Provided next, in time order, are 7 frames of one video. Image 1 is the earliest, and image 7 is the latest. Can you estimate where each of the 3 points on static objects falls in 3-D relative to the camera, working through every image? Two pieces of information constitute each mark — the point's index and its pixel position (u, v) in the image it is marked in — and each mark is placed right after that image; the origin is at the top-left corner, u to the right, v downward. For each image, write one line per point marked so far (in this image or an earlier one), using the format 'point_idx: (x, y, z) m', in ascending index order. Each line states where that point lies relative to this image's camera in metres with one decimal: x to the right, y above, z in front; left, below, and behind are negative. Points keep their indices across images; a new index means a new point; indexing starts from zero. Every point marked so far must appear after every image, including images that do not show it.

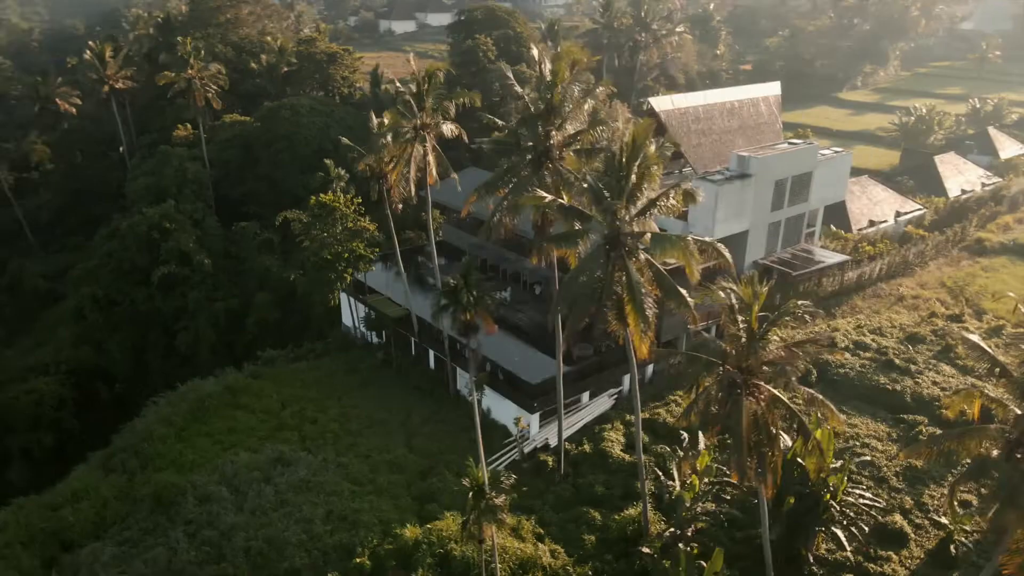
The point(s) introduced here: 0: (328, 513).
0: (-4.5, -5.6, +18.8) m
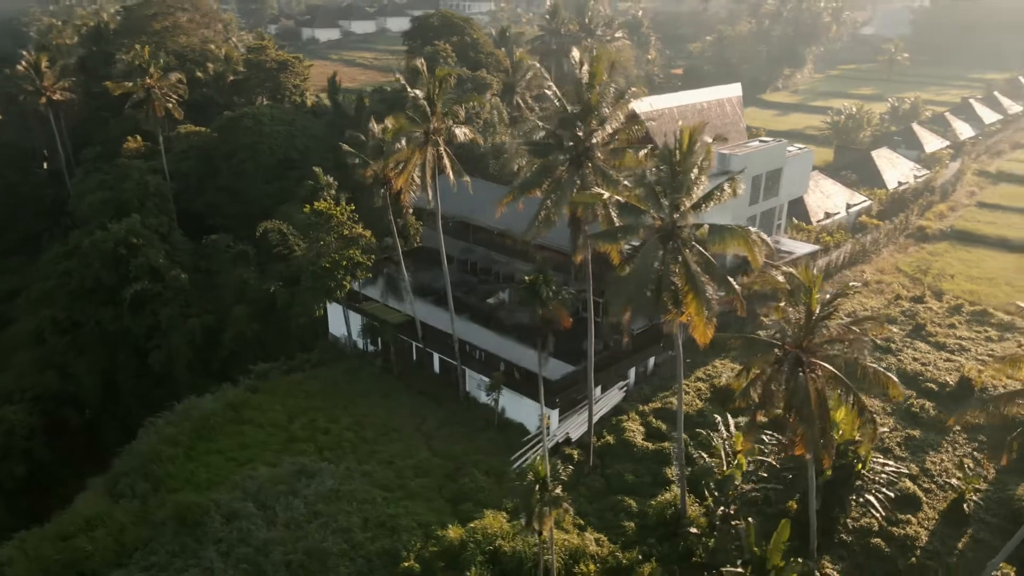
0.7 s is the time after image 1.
0: (-3.6, -5.8, +18.7) m
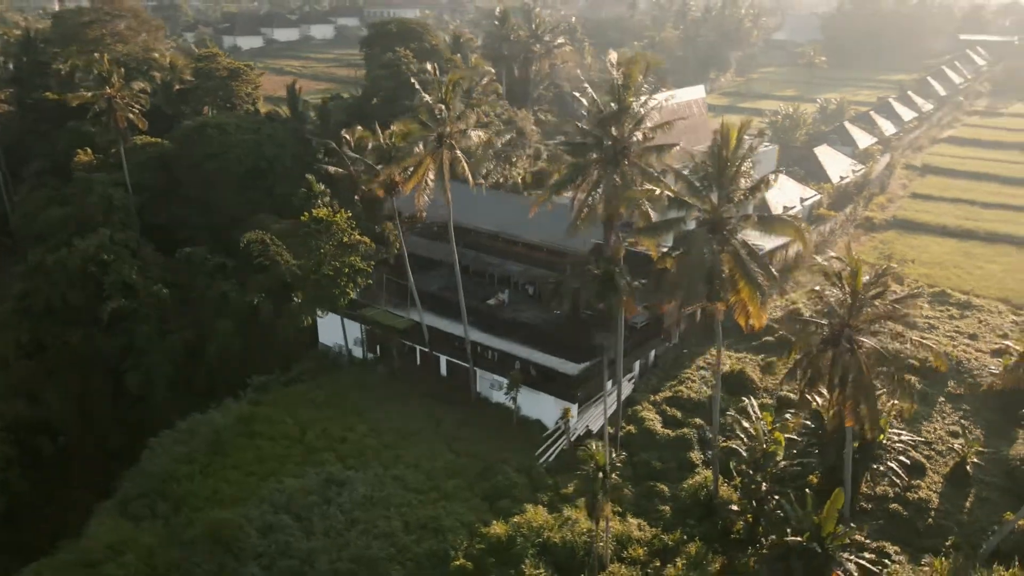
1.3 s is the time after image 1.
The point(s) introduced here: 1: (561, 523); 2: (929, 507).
0: (-2.6, -5.9, +18.7) m
1: (+1.2, -5.7, +18.2) m
2: (+10.2, -5.4, +18.4) m
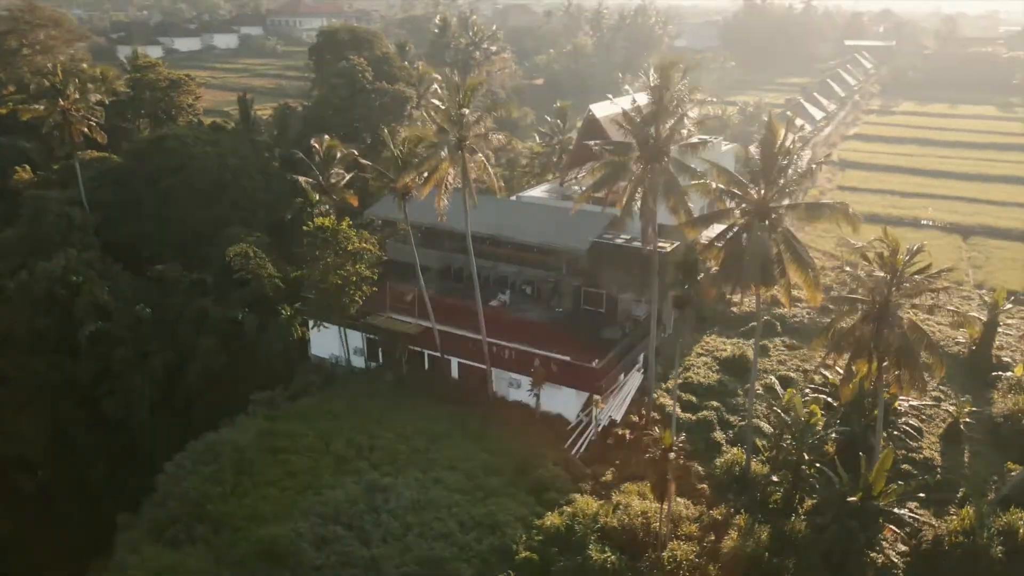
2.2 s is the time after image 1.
0: (-1.3, -5.9, +18.9) m
1: (+2.6, -5.6, +19.0) m
2: (+11.5, -4.8, +20.3) m
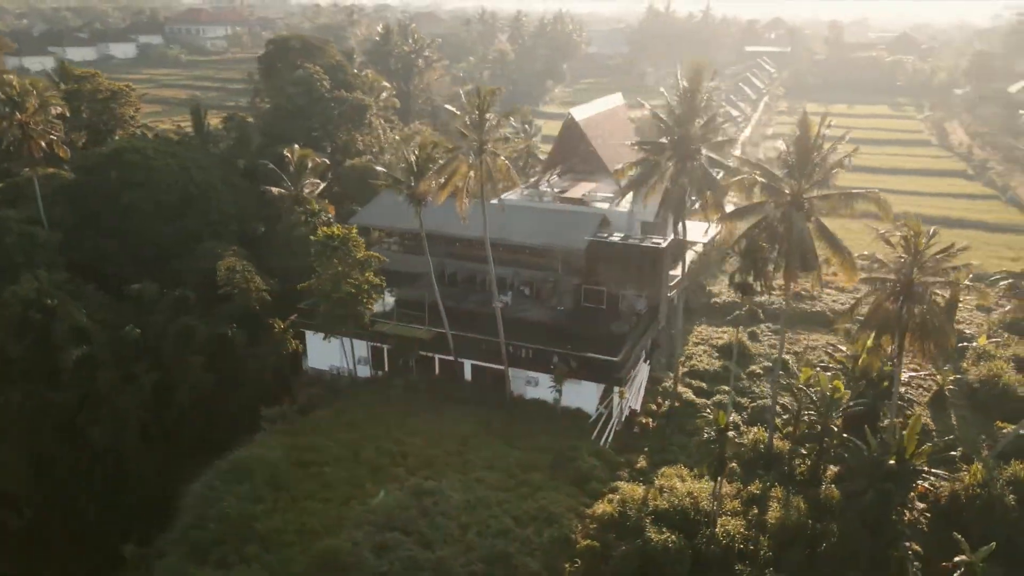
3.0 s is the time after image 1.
0: (+0.1, -5.9, +19.2) m
1: (+3.9, -5.4, +19.8) m
2: (+12.5, -4.2, +22.3) m
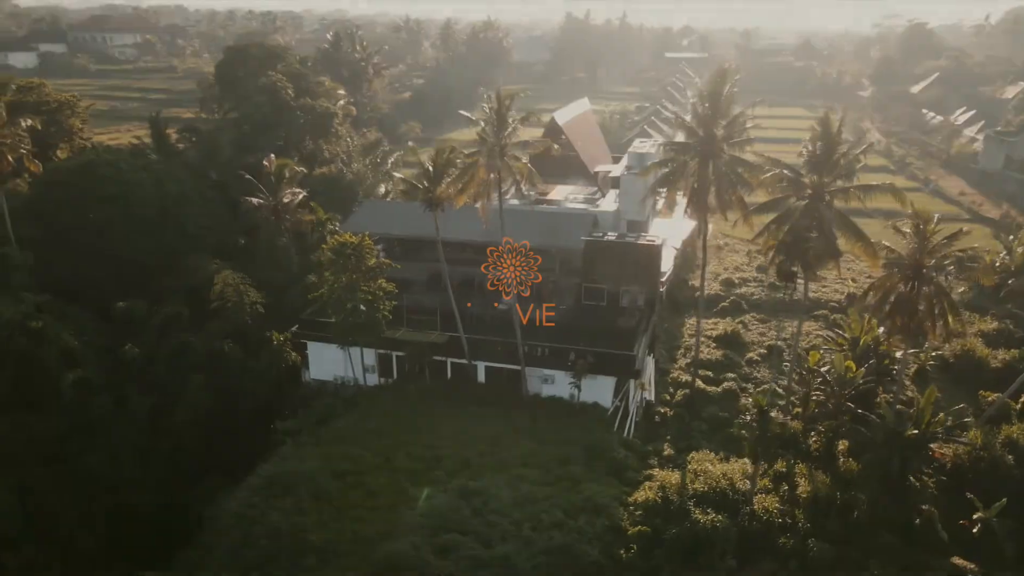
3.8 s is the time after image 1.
0: (+1.4, -5.9, +19.7) m
1: (+5.0, -5.2, +20.8) m
2: (+13.2, -3.7, +24.2) m
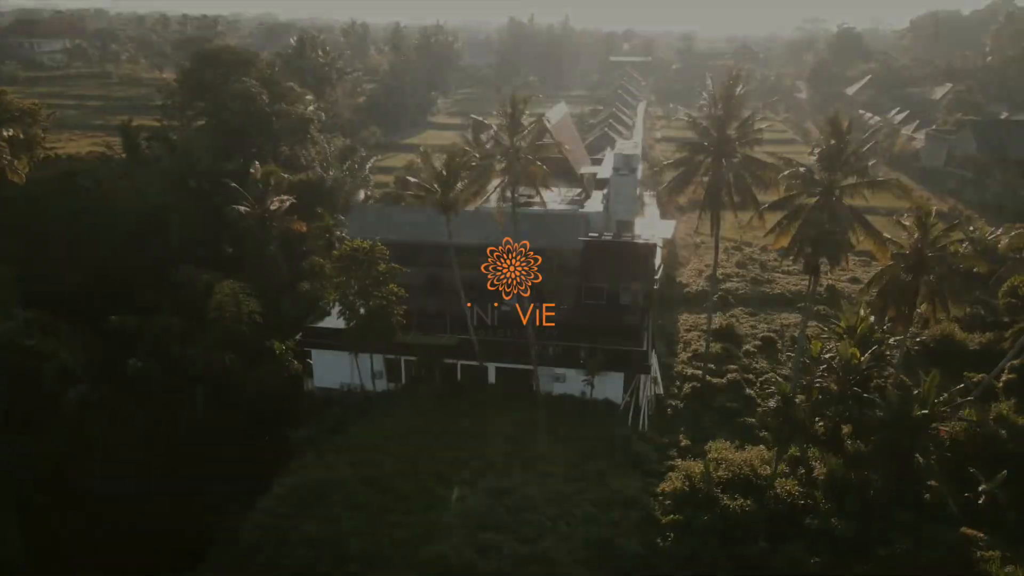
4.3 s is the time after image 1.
0: (+2.3, -5.8, +20.2) m
1: (+5.9, -5.1, +21.5) m
2: (+13.7, -3.3, +25.7) m
